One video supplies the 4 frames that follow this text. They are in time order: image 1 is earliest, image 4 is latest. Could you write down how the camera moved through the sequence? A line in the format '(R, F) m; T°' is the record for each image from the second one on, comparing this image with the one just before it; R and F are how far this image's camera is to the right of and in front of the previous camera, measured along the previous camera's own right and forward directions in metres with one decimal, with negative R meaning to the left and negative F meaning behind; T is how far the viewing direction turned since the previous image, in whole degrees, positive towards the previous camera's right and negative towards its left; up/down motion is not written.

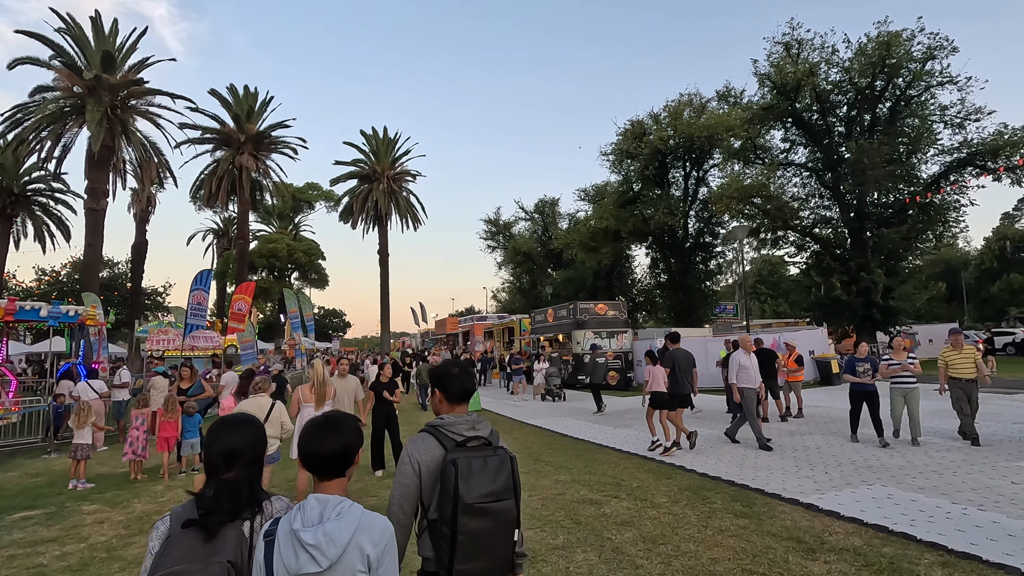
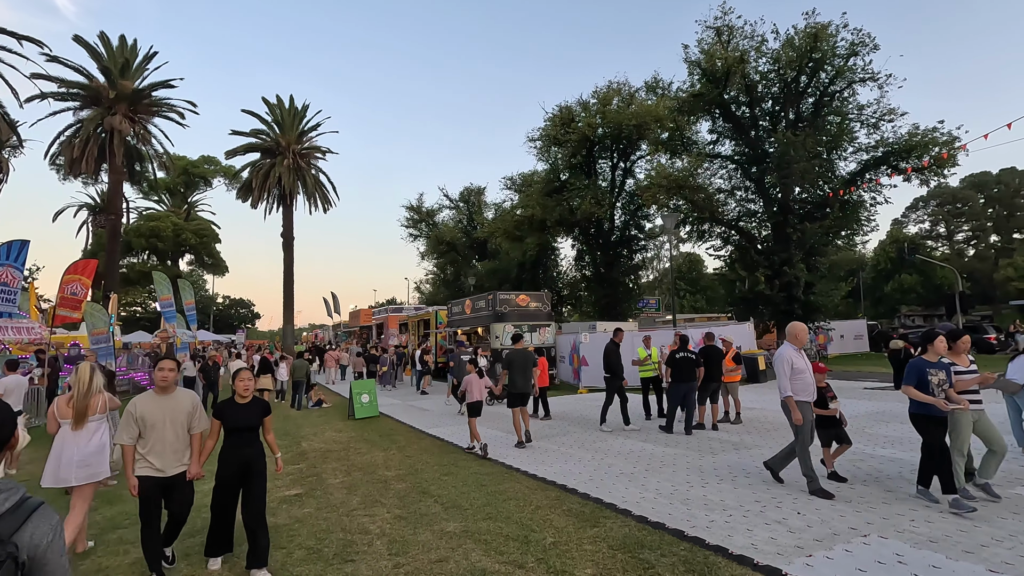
(+0.6, +2.3) m; +8°
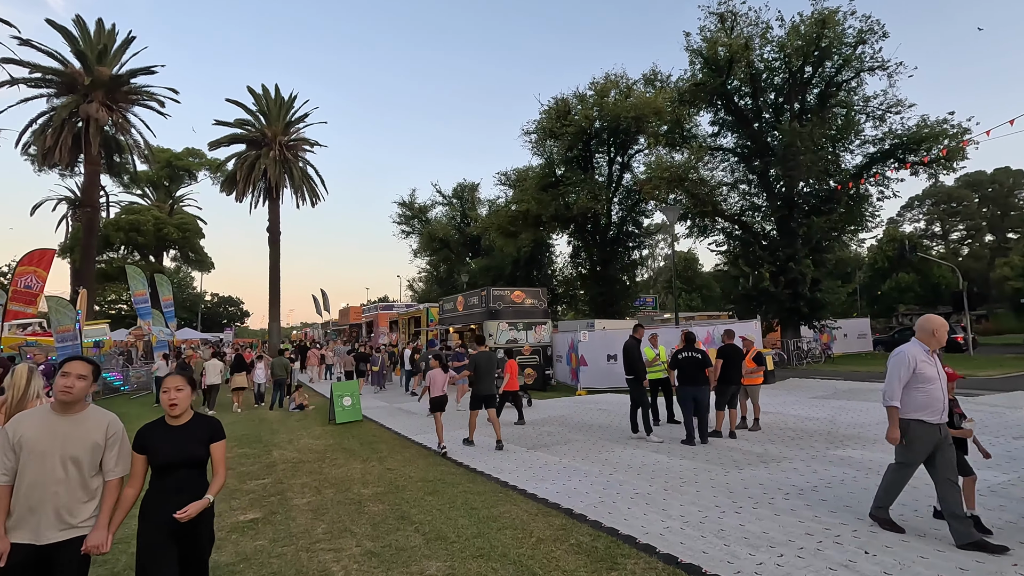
(0.0, +1.1) m; +1°
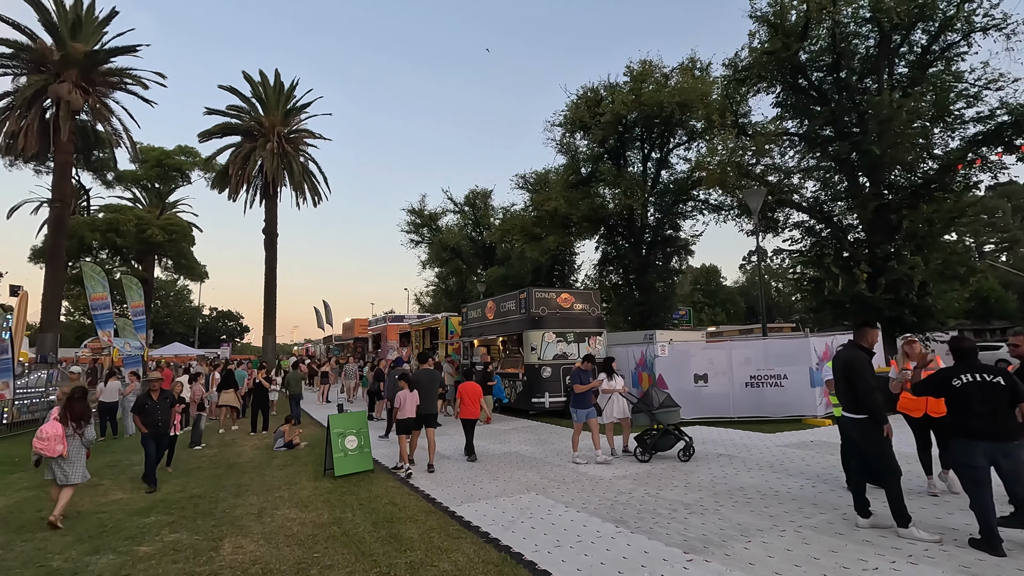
(-1.3, +4.2) m; 0°
